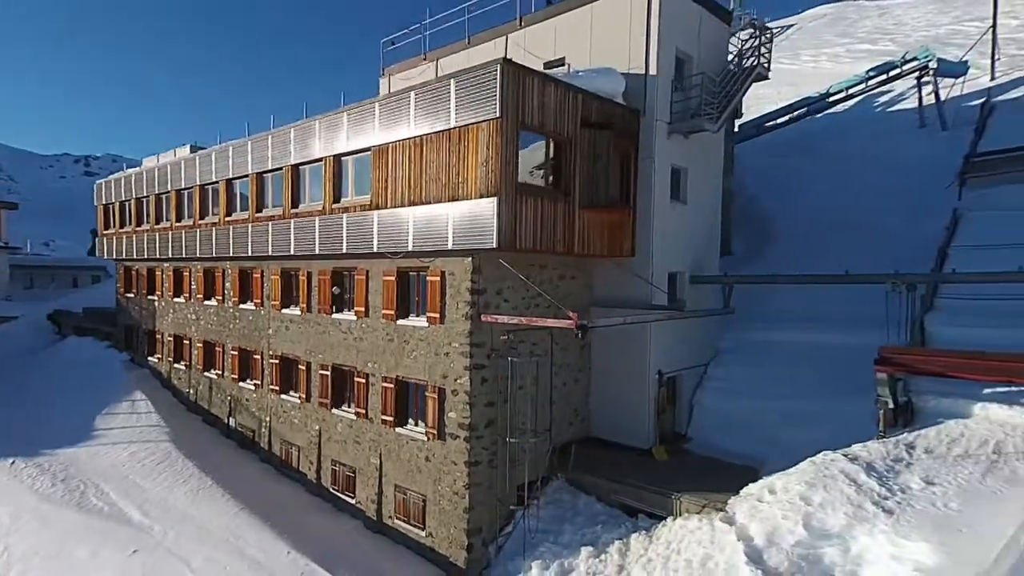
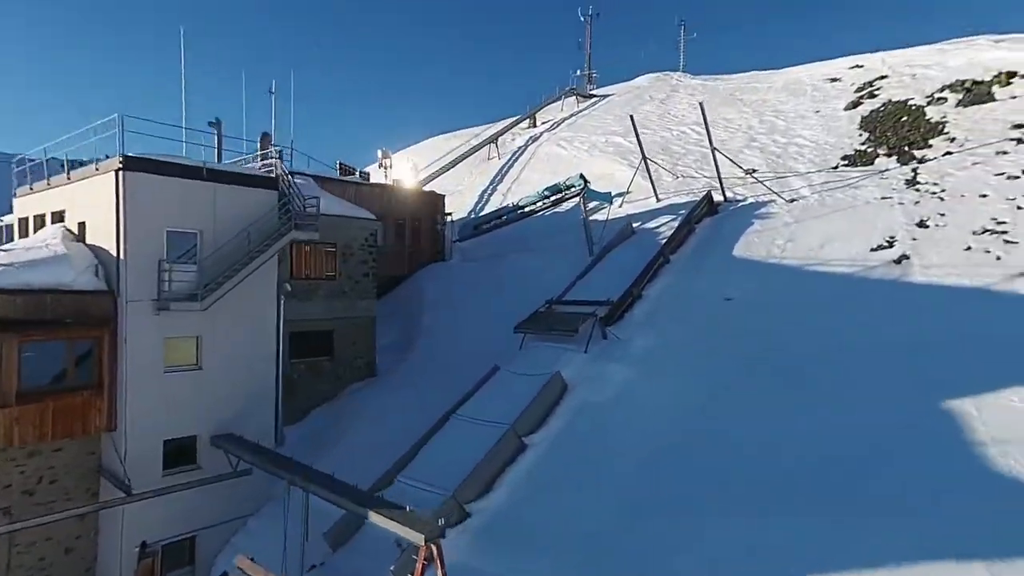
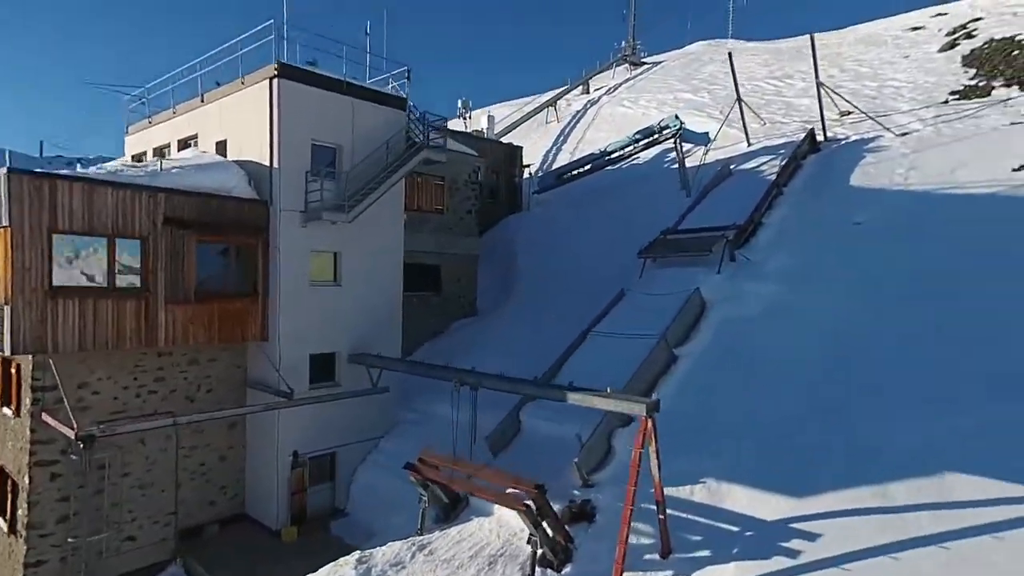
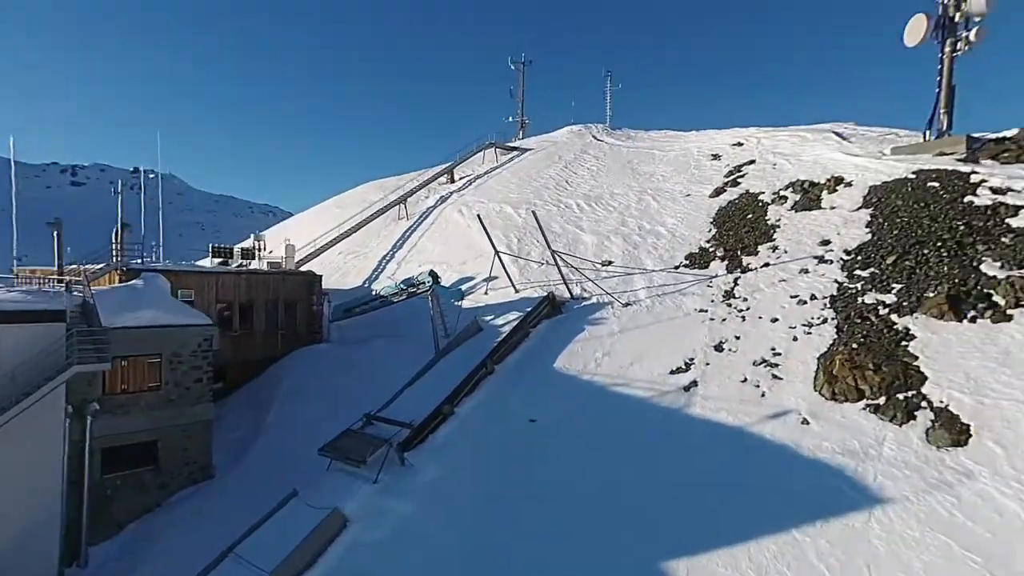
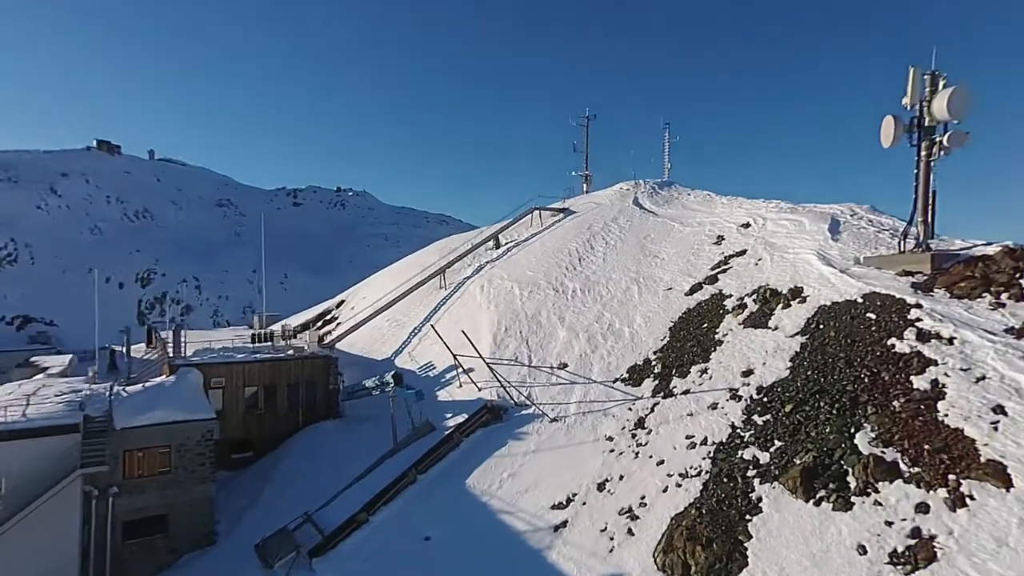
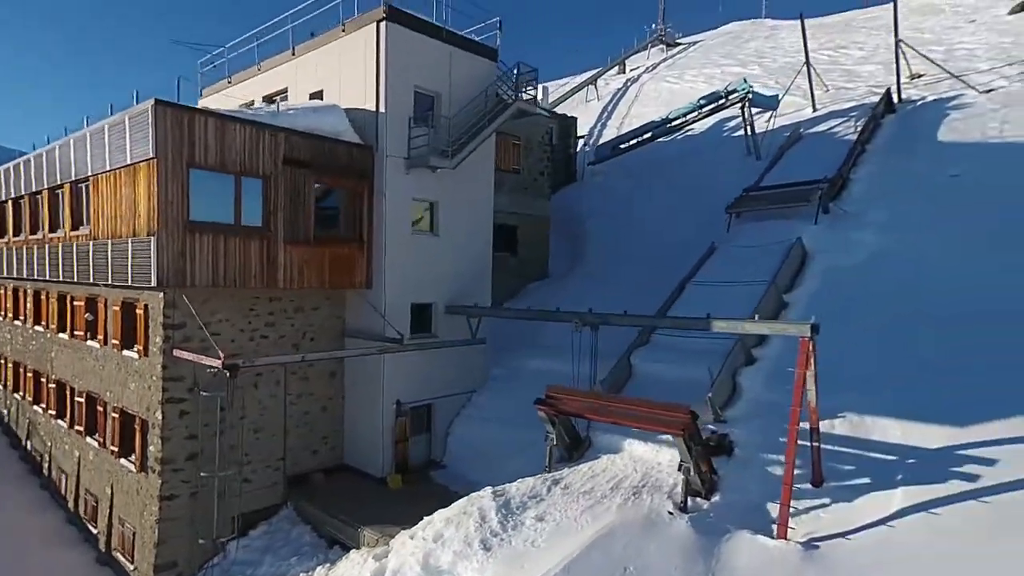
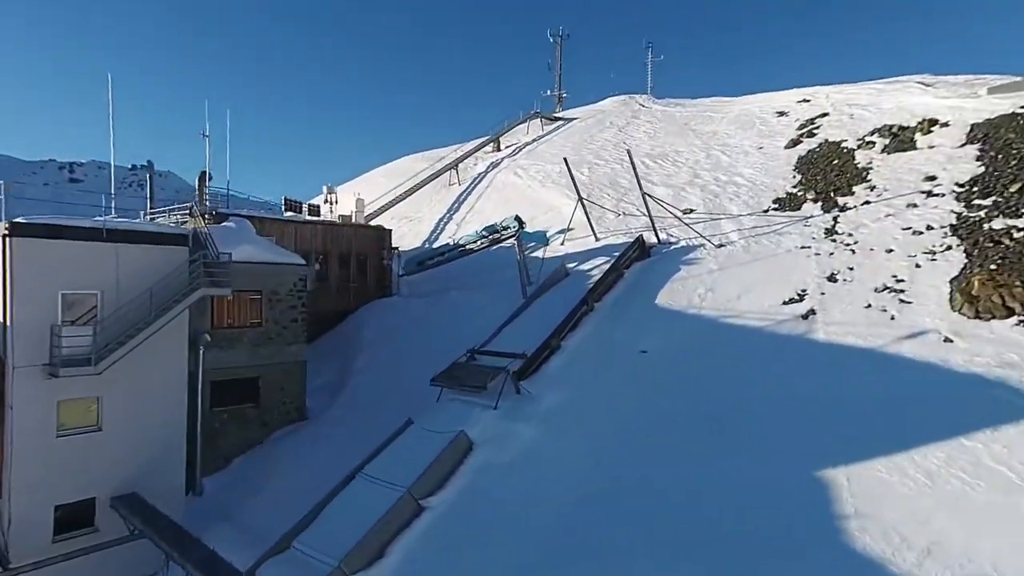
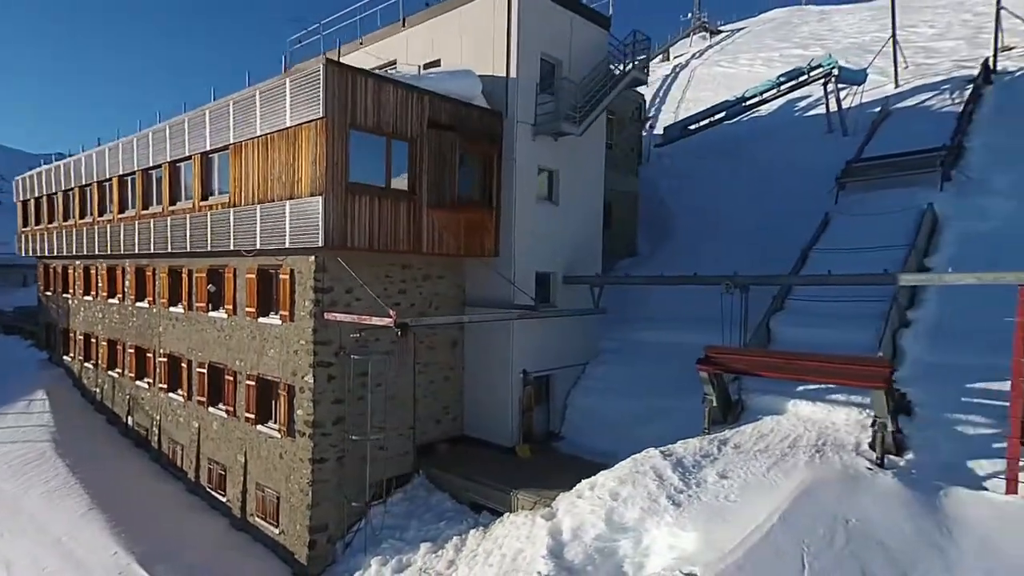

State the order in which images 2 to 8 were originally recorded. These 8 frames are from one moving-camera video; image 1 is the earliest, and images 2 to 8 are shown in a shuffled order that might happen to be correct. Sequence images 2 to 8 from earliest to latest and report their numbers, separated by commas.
8, 6, 3, 2, 7, 4, 5
